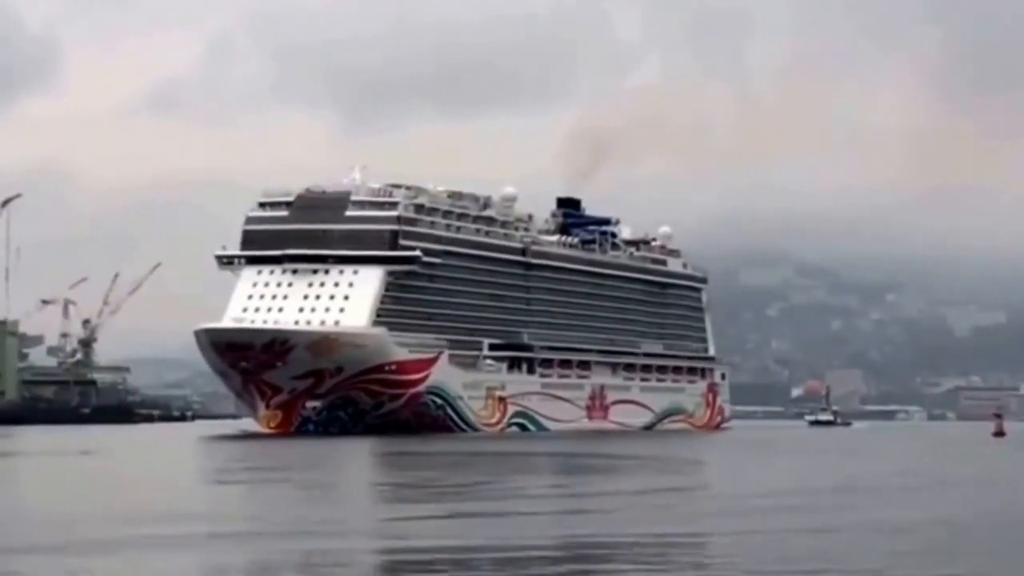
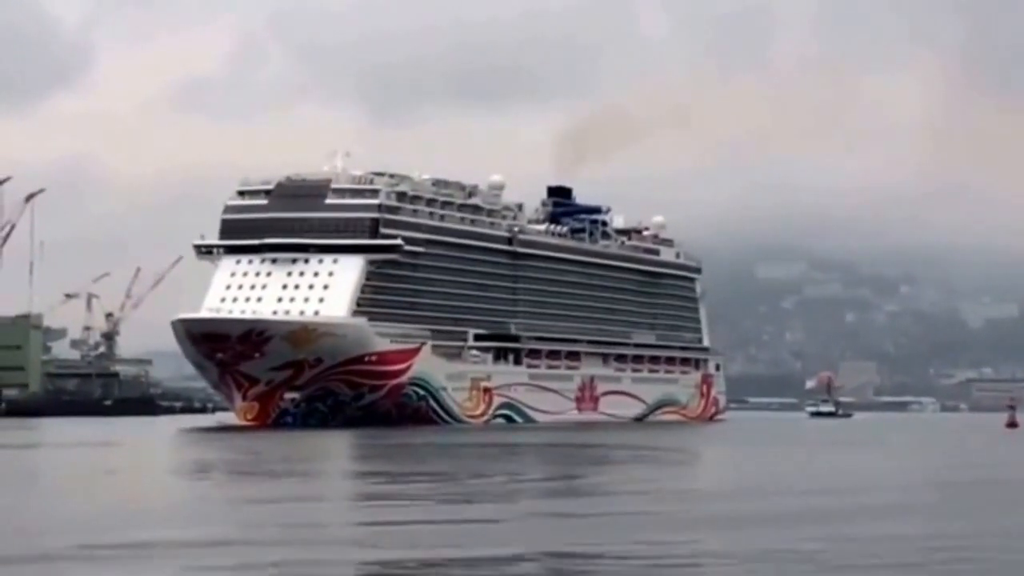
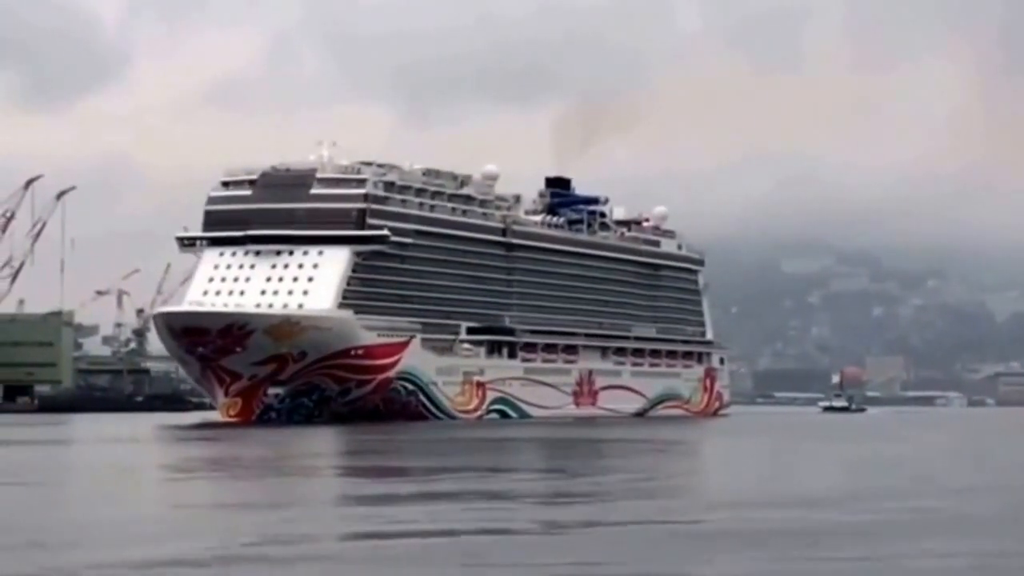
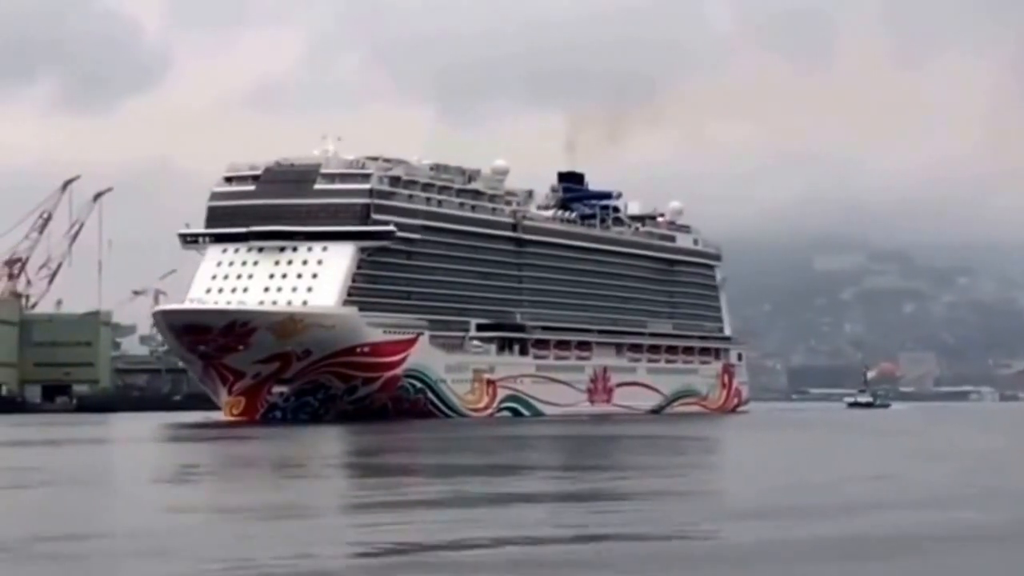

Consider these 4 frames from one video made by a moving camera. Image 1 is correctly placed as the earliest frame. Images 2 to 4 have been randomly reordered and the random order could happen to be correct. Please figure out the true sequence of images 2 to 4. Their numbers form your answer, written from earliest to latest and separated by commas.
2, 3, 4
